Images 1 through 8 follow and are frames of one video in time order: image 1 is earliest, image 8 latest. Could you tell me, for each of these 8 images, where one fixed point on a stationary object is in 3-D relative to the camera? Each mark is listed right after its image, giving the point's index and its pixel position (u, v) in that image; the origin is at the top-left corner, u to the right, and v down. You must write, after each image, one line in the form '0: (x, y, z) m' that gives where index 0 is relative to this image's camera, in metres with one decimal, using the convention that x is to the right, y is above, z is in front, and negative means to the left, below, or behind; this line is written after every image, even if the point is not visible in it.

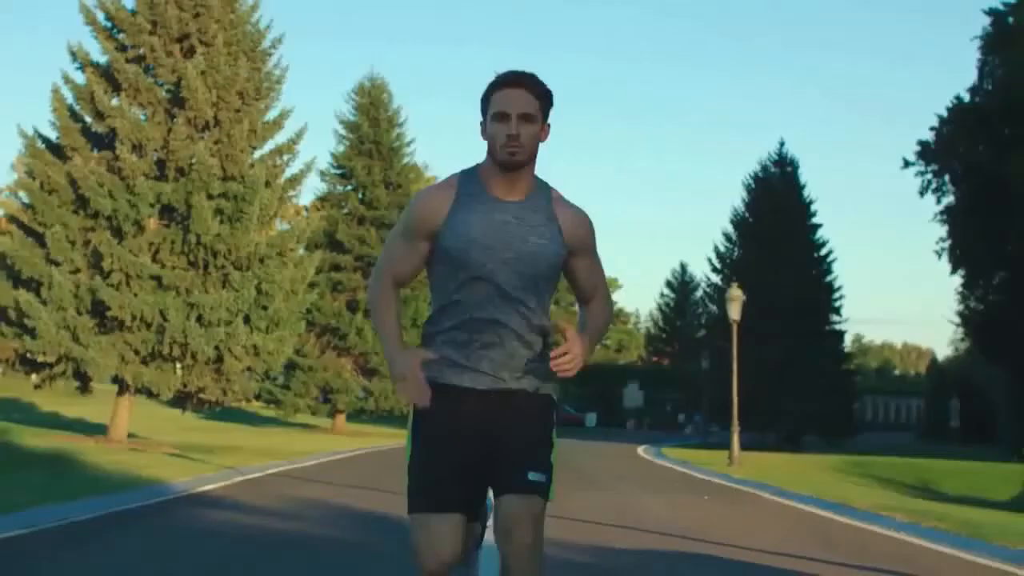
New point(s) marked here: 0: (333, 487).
0: (-2.2, -2.6, +18.0) m
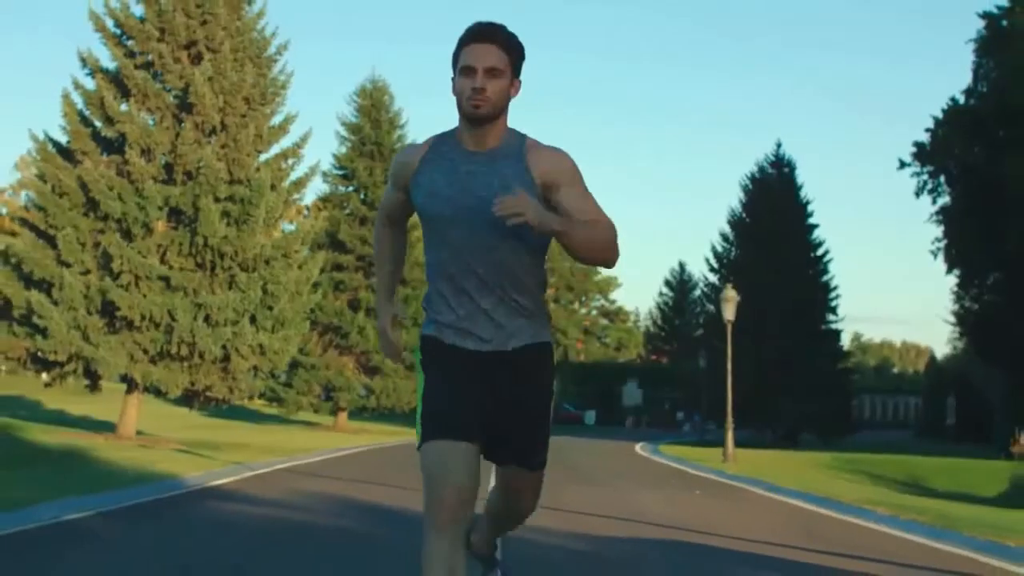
0: (-2.2, -2.6, +18.6) m
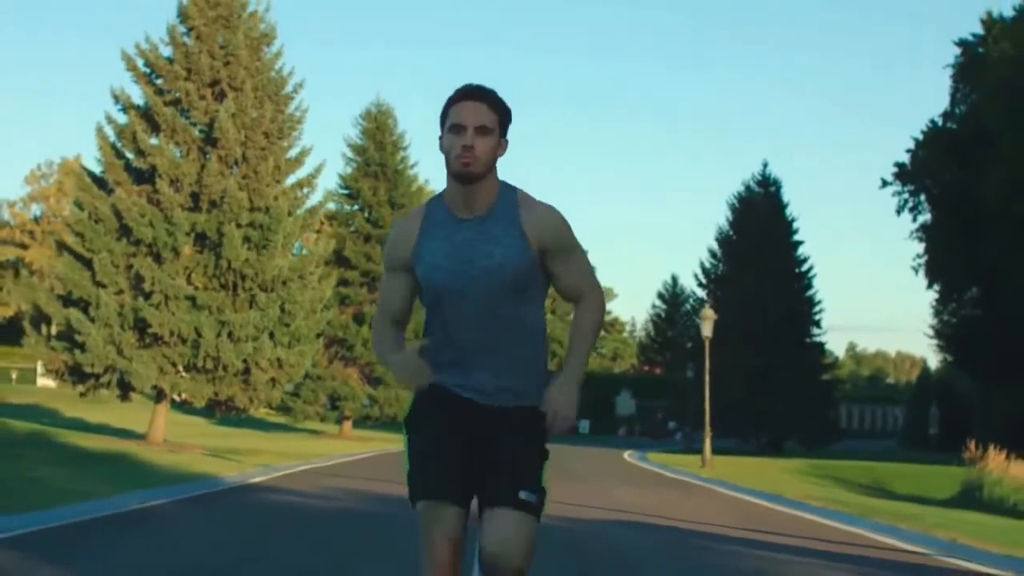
0: (-2.3, -3.0, +21.3) m
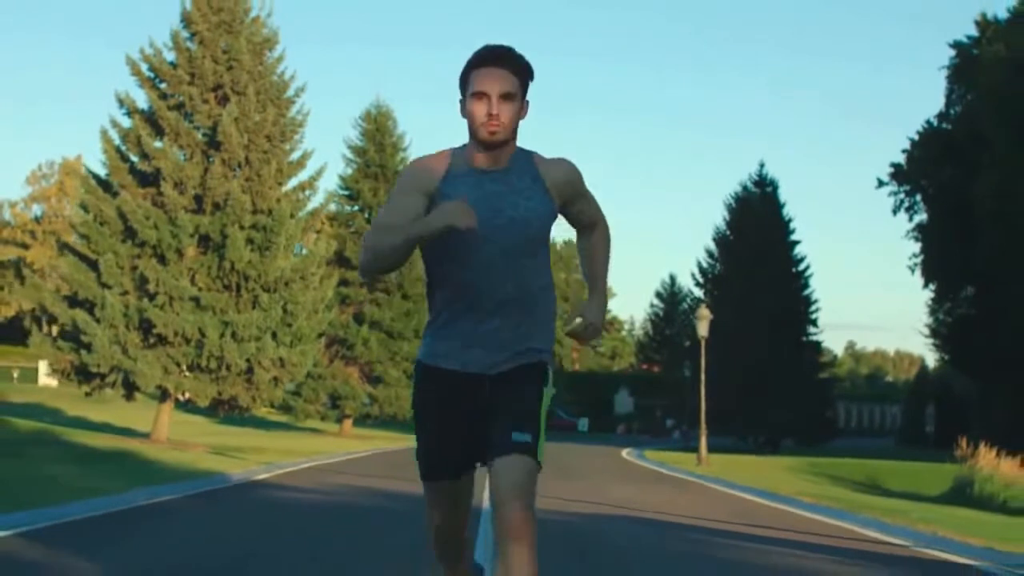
0: (-2.3, -3.0, +21.8) m
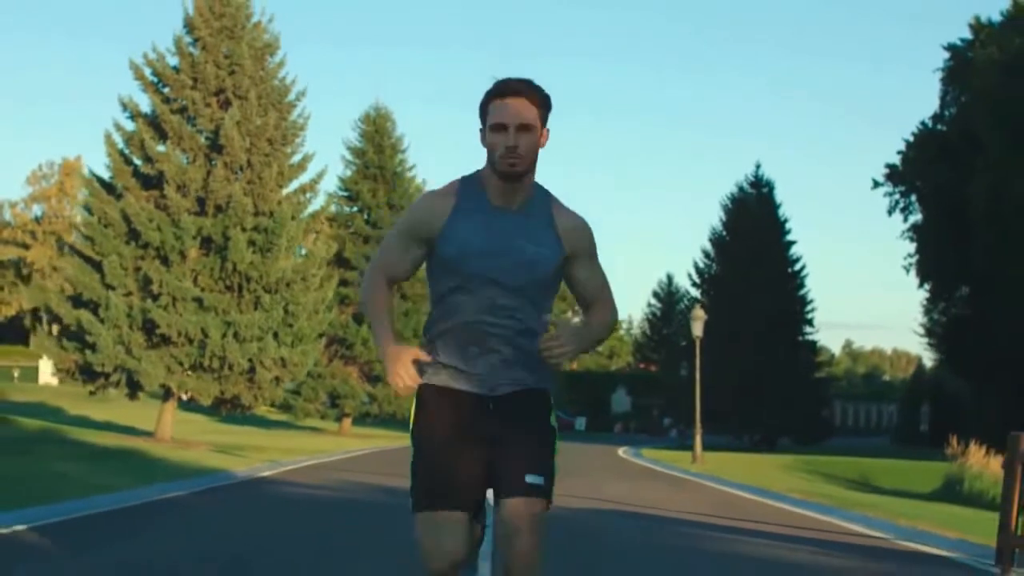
0: (-2.4, -3.0, +22.3) m
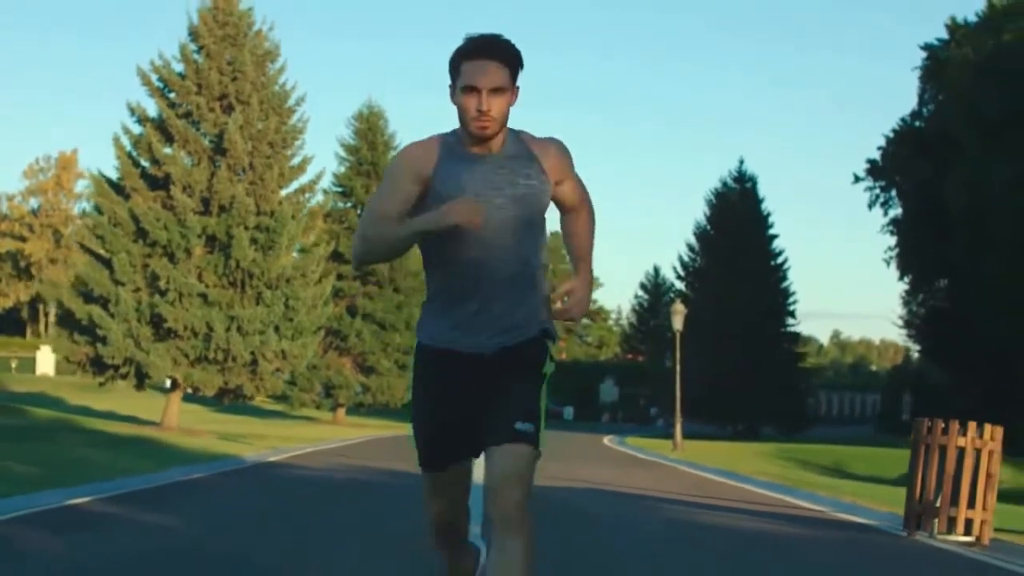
0: (-2.6, -3.0, +24.0) m
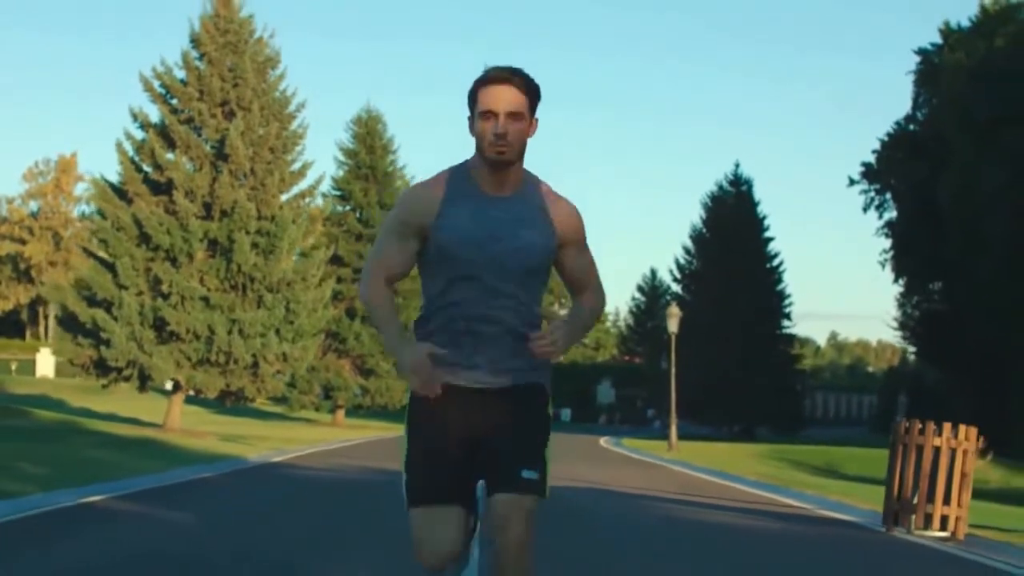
0: (-2.6, -3.1, +24.5) m
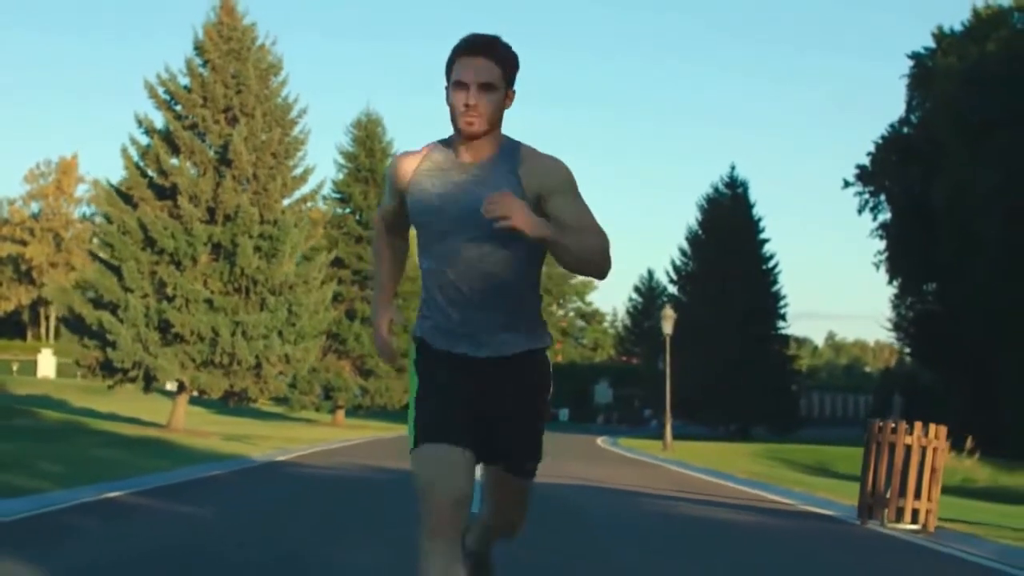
0: (-2.7, -3.1, +25.1) m
